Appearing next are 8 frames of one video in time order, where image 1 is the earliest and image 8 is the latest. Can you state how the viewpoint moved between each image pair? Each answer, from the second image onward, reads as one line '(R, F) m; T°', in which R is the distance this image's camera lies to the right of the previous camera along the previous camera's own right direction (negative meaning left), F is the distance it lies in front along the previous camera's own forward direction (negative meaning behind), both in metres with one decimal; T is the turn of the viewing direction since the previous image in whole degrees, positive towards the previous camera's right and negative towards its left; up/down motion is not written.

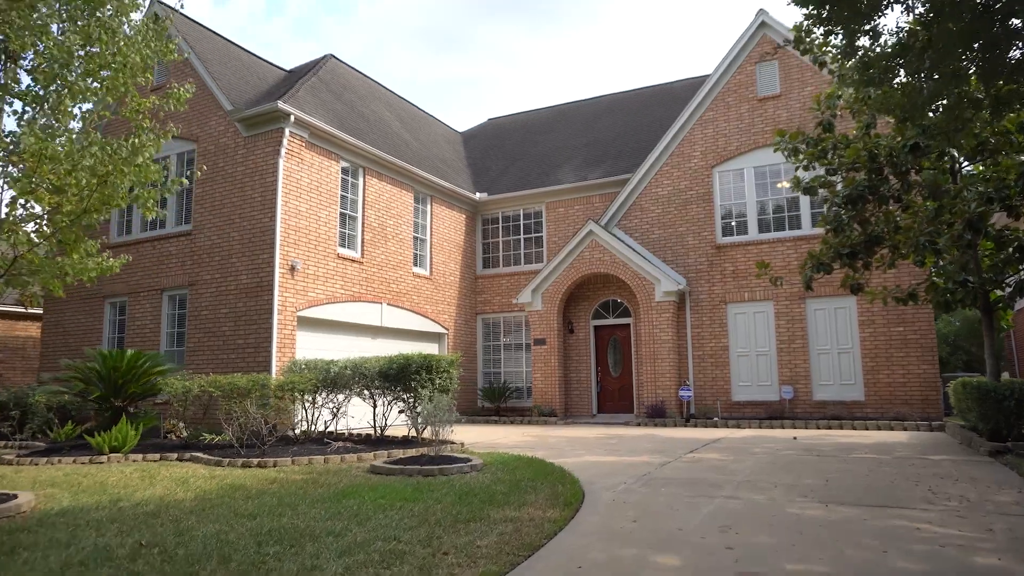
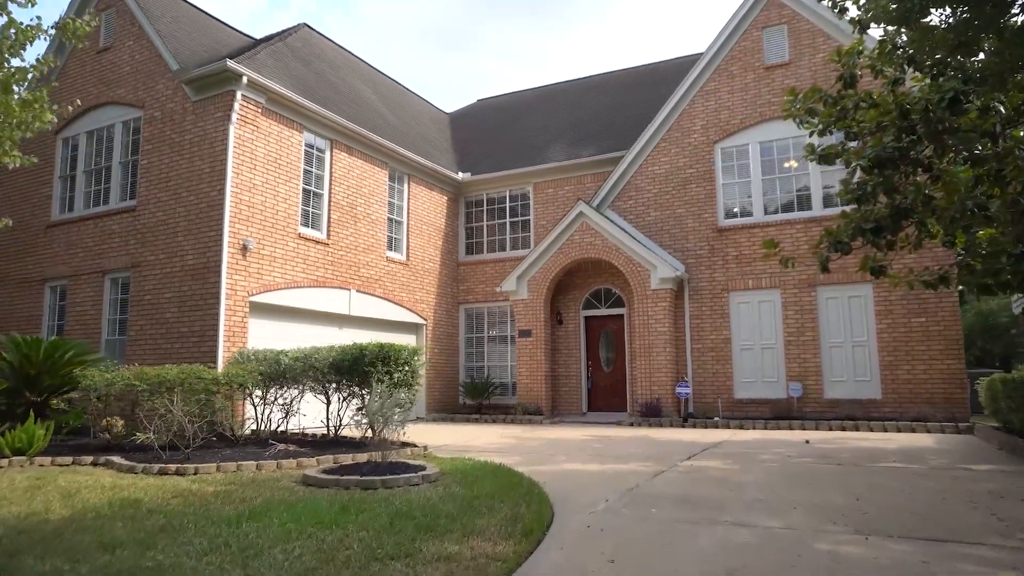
(+0.4, +1.4) m; 0°
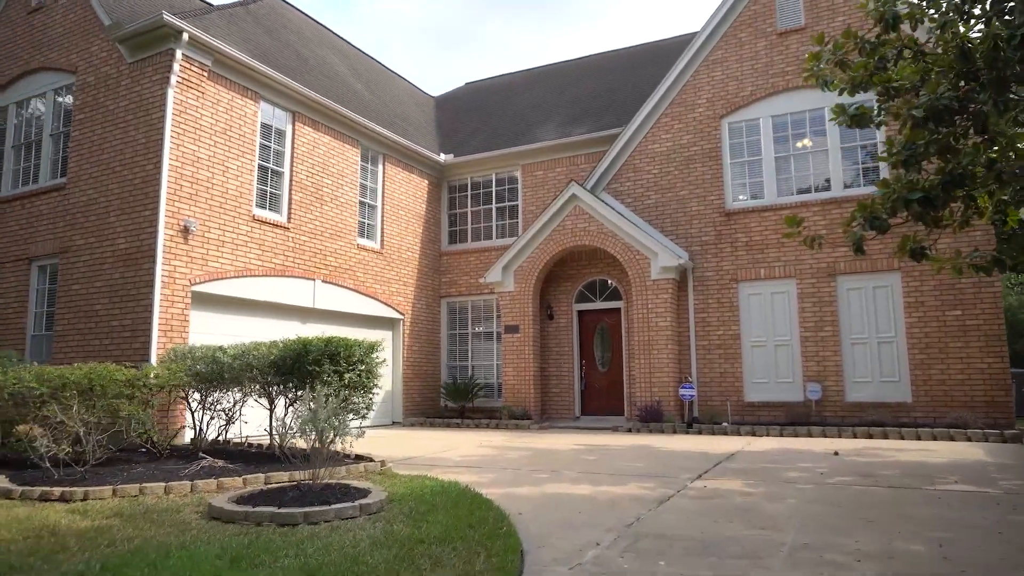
(+0.2, +1.5) m; 0°
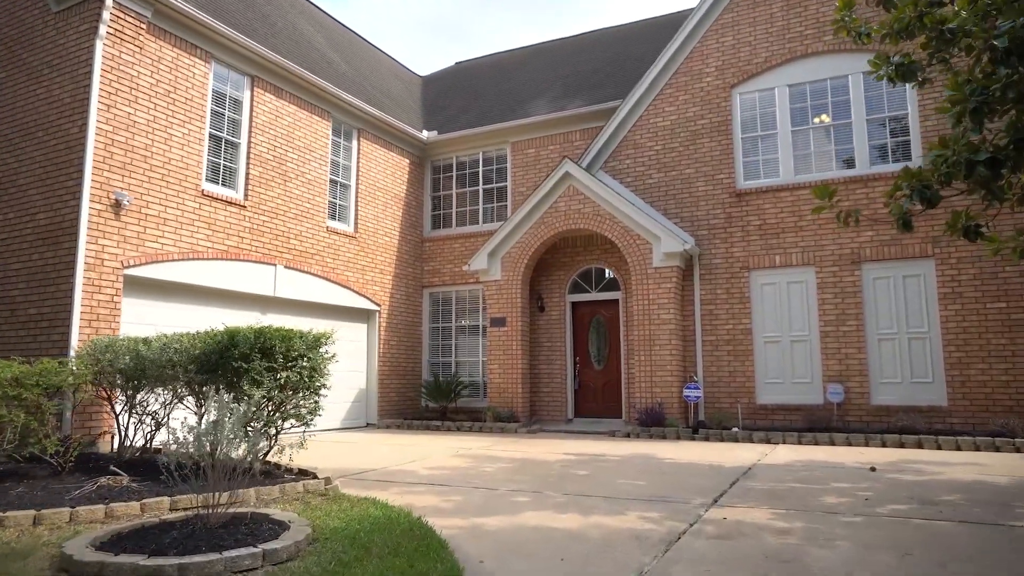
(+0.2, +1.4) m; 0°
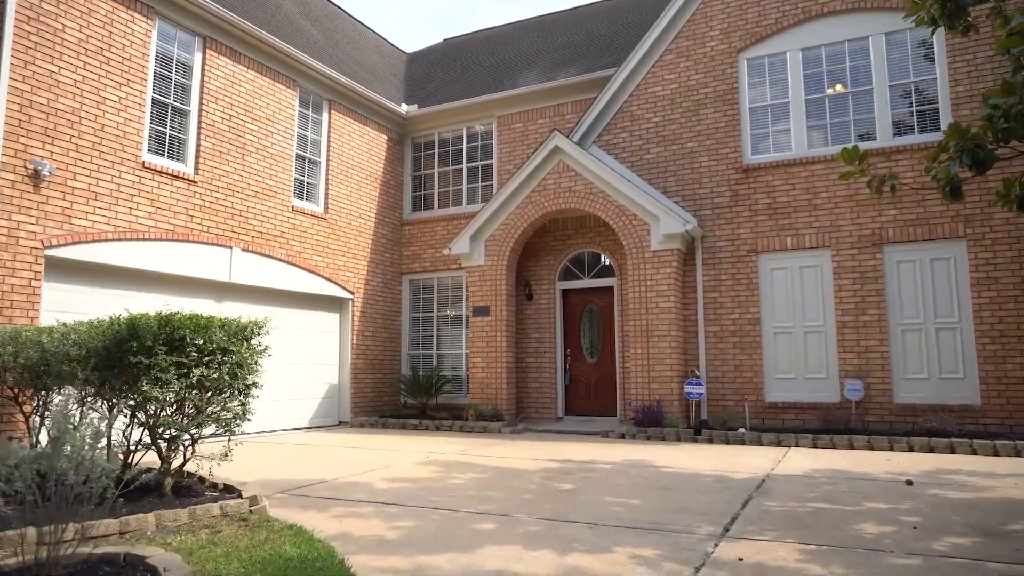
(+0.3, +1.1) m; 0°
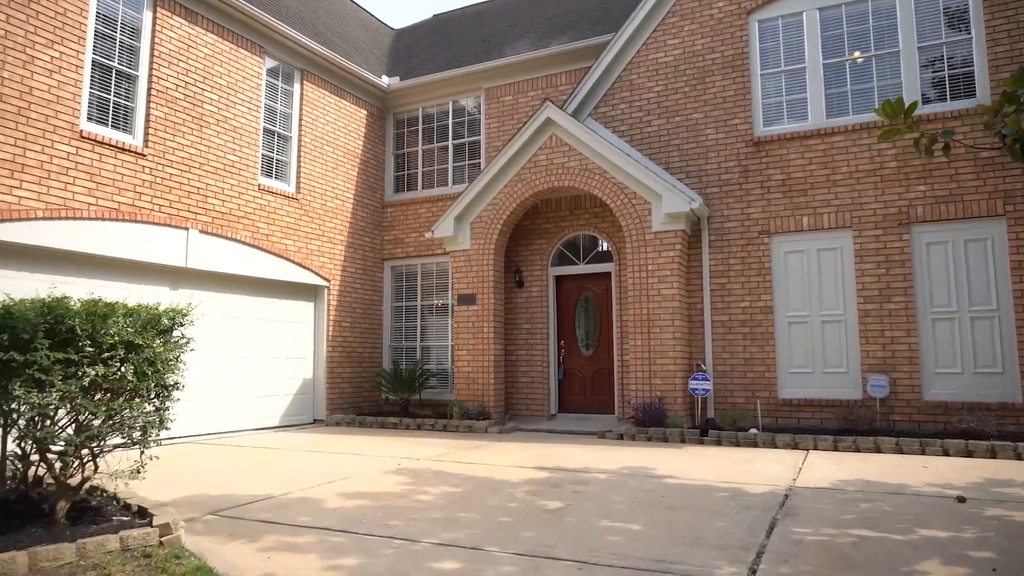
(+0.2, +1.0) m; 0°
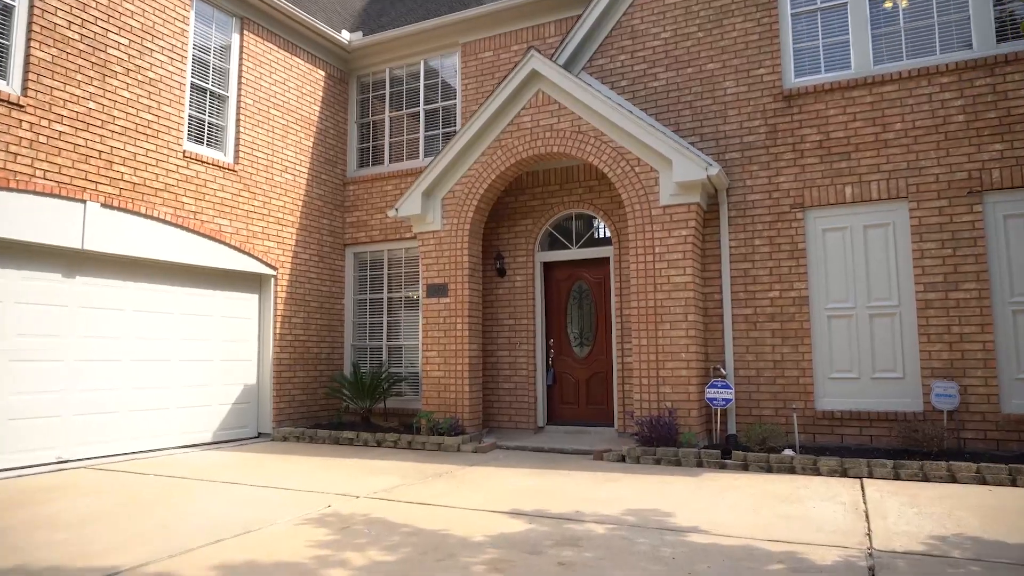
(+0.2, +1.8) m; 0°
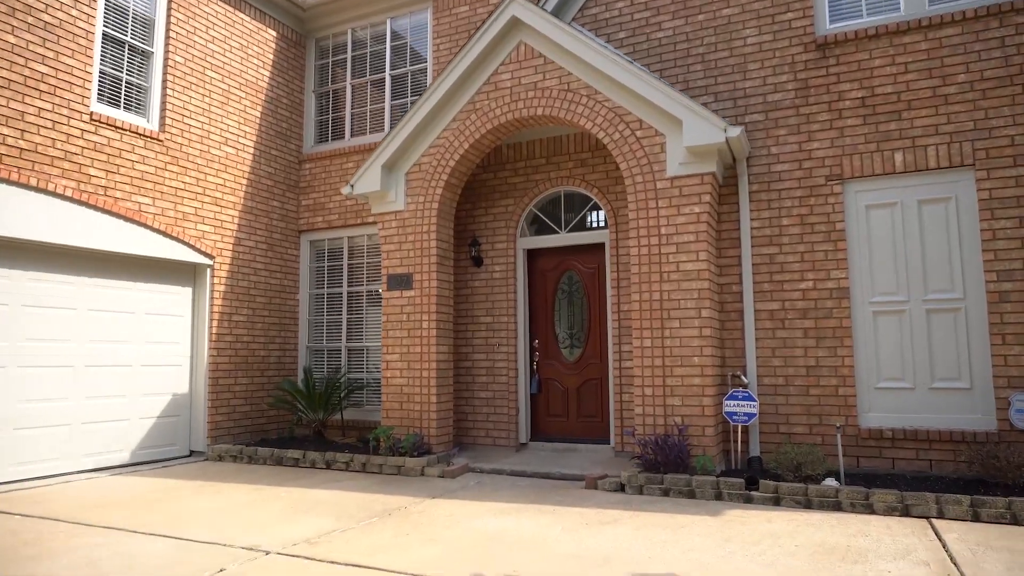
(+0.2, +1.5) m; +1°
